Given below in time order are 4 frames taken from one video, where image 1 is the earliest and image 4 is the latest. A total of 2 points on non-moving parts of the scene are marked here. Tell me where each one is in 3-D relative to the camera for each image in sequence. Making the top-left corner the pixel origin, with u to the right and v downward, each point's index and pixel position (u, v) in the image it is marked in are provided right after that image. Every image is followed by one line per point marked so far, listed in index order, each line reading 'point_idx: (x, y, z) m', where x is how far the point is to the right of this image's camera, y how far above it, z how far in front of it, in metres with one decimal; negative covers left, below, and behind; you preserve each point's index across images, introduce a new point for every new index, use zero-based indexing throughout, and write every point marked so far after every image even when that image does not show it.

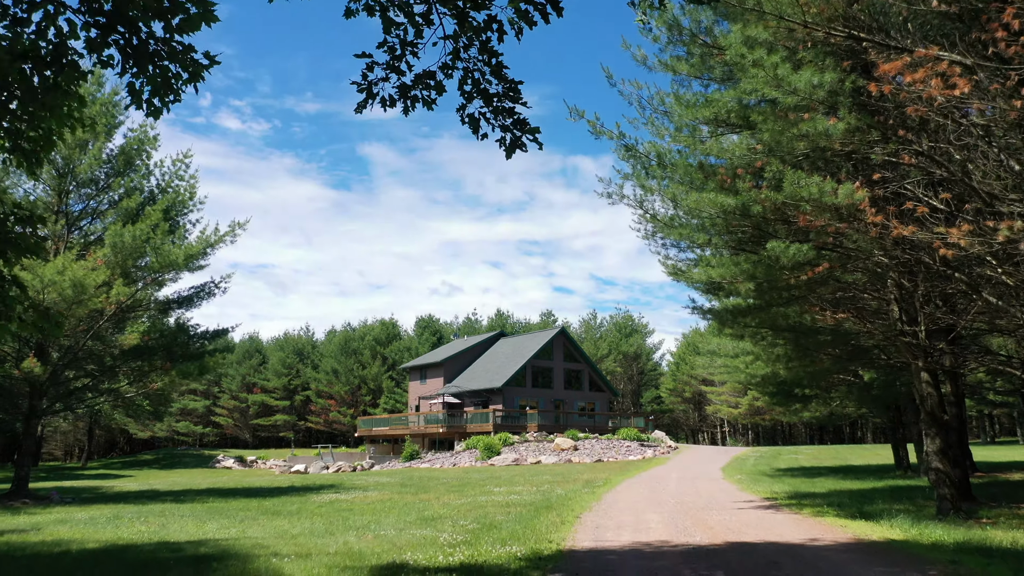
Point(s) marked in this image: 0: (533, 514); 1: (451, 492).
0: (+0.3, -2.7, +9.8) m
1: (-1.2, -4.1, +16.6) m
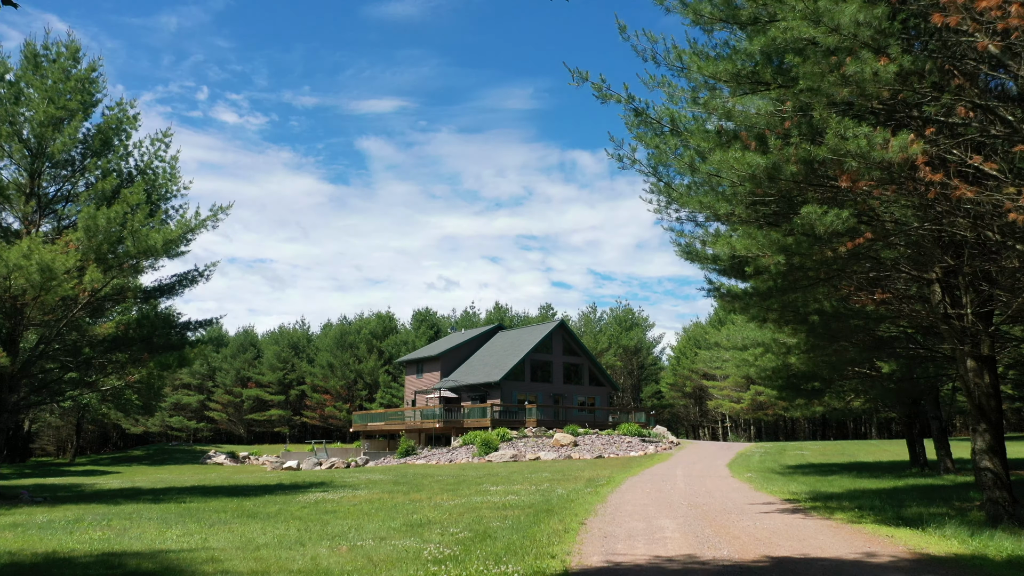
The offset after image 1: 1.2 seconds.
0: (+0.2, -2.4, +8.7) m
1: (-1.3, -3.8, +15.5) m
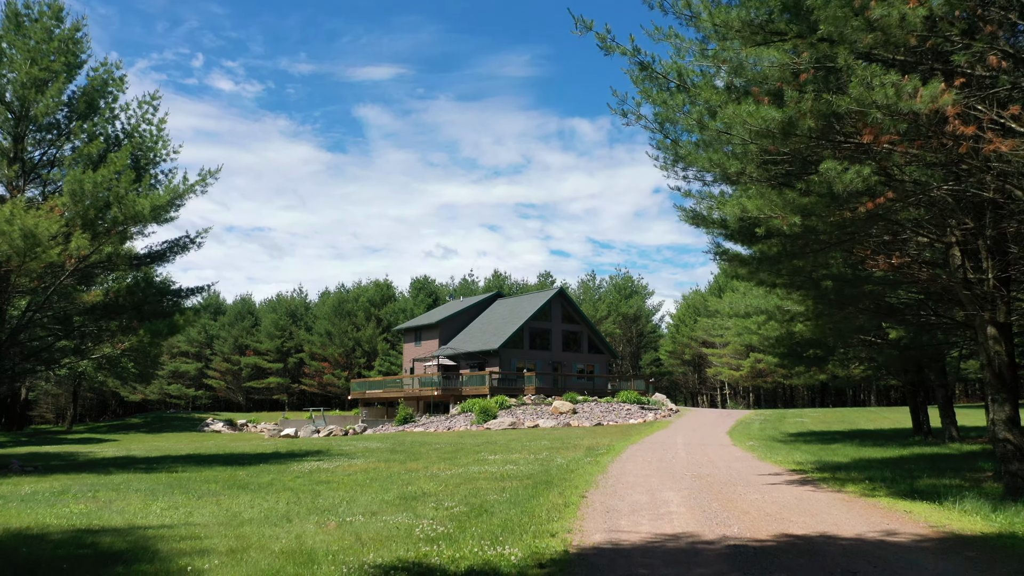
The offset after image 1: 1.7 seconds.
0: (+0.2, -2.1, +8.4) m
1: (-1.3, -3.2, +15.2) m
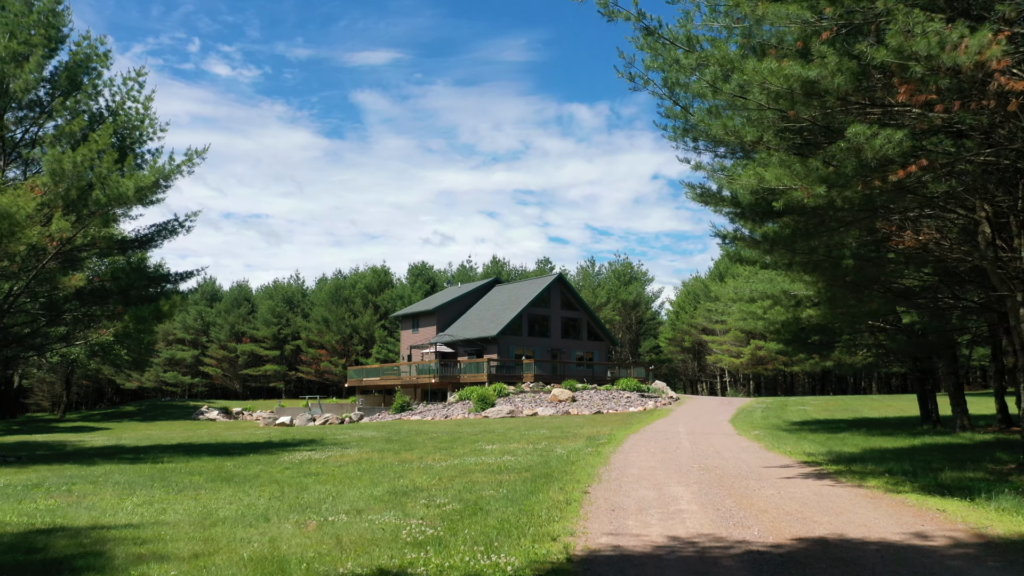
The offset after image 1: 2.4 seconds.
0: (+0.2, -1.9, +7.9) m
1: (-1.3, -2.9, +14.7) m
